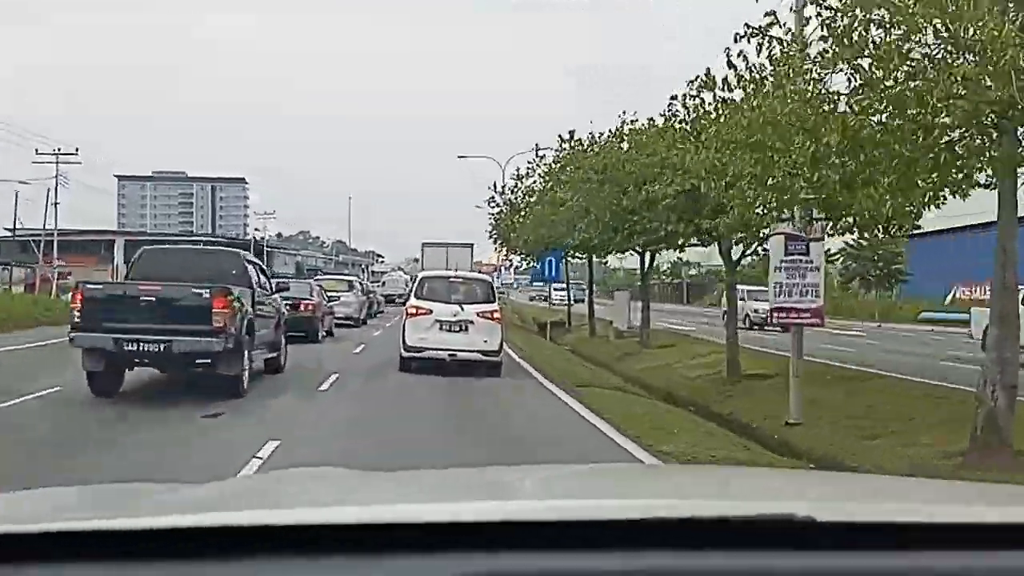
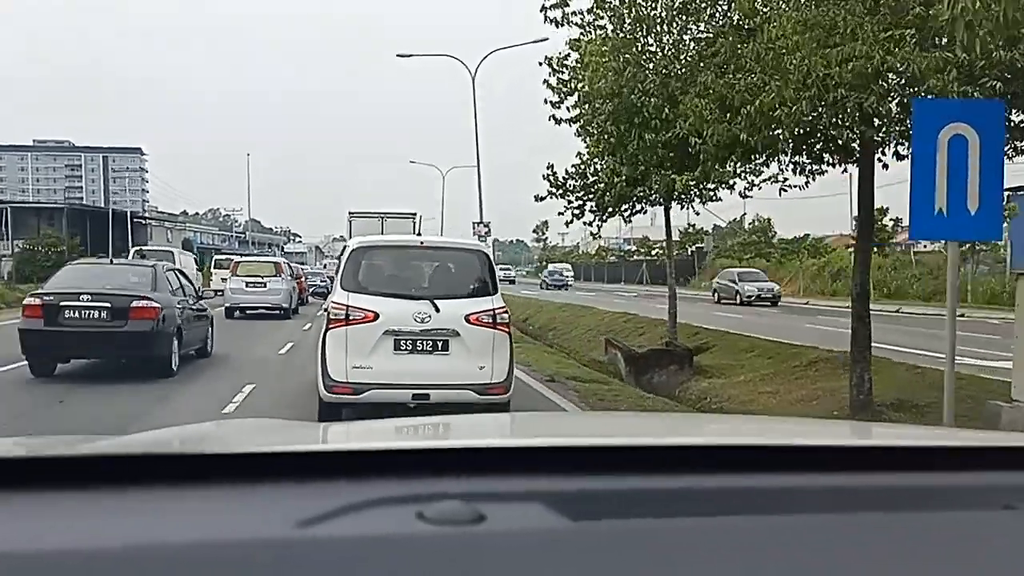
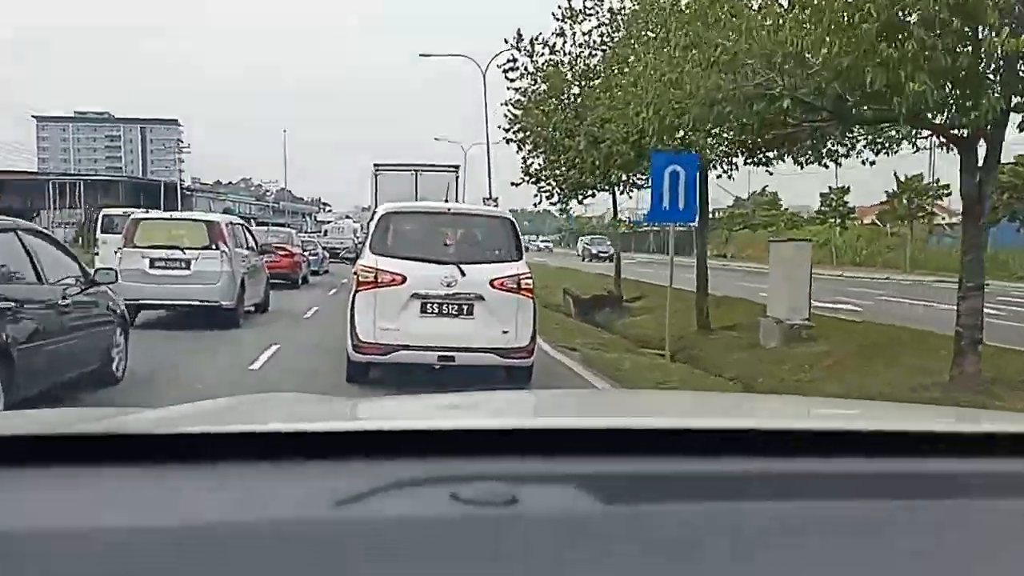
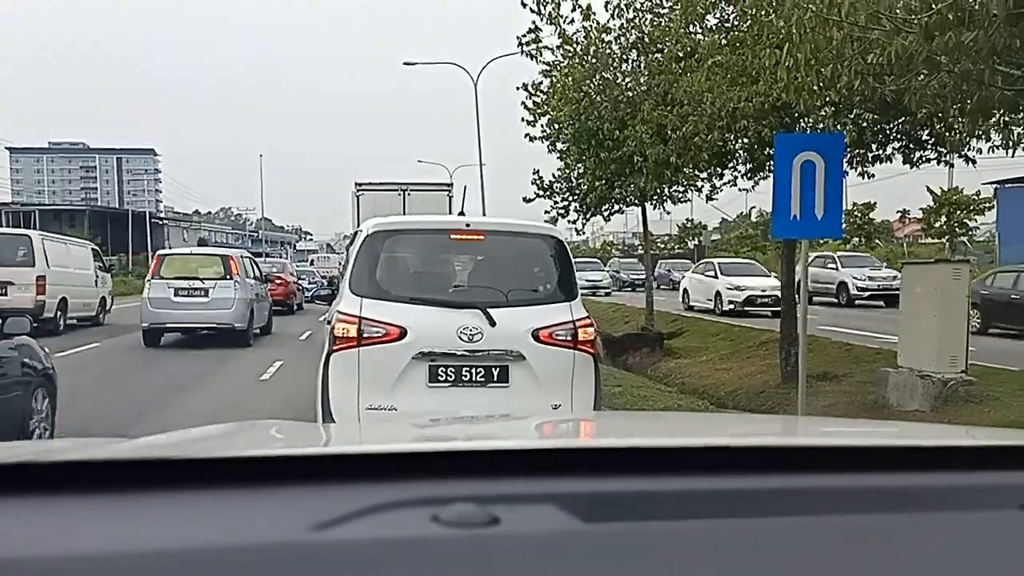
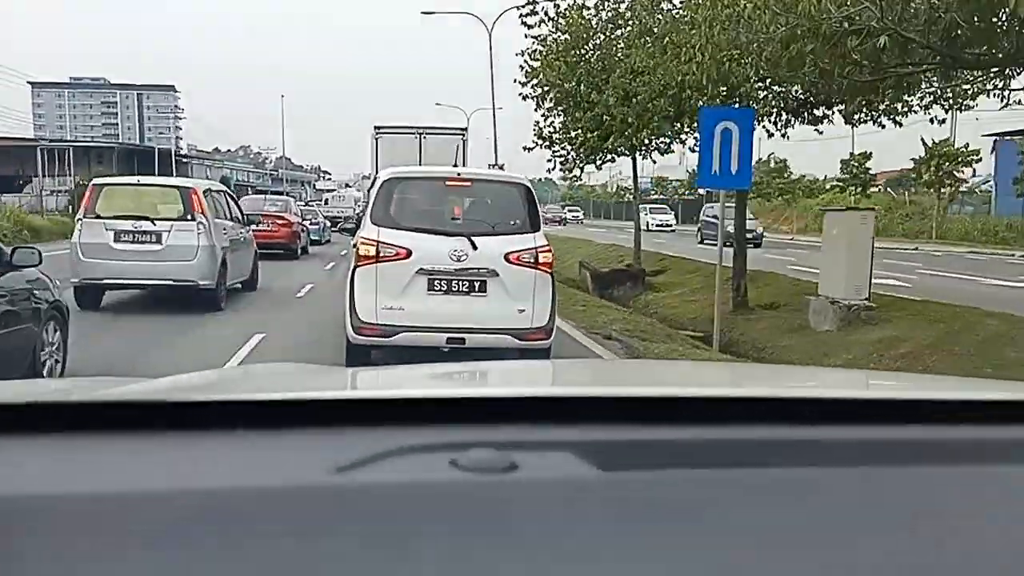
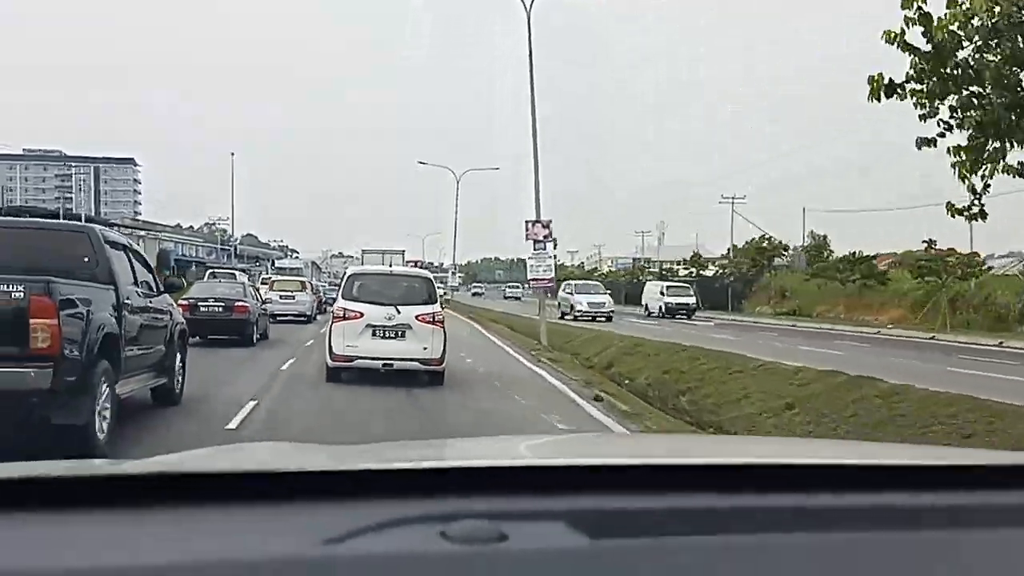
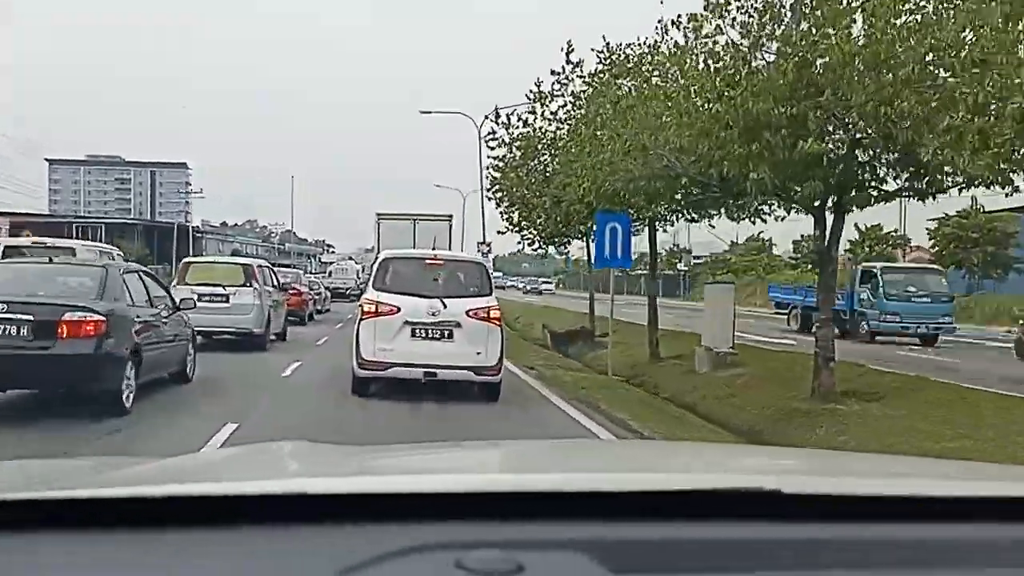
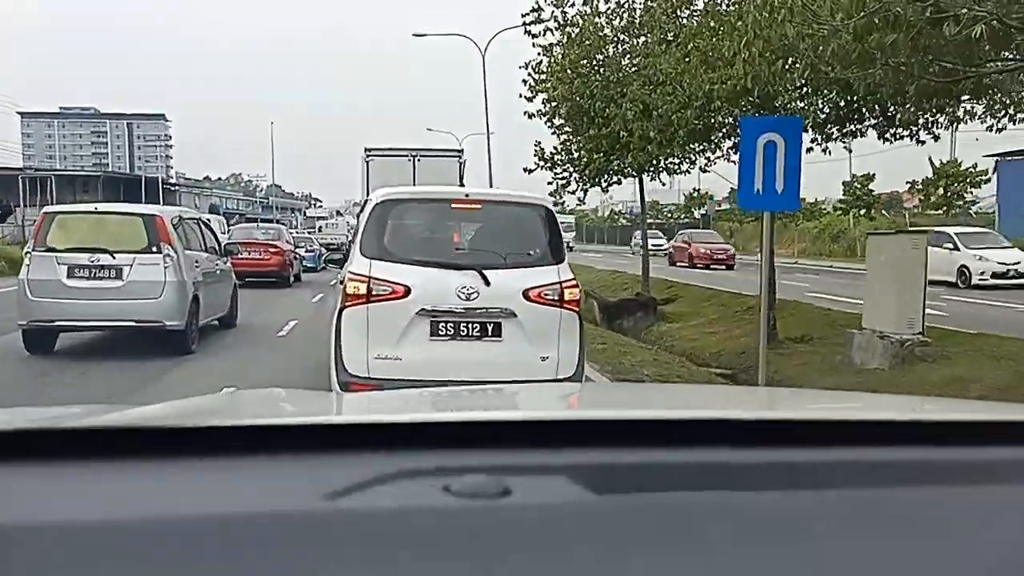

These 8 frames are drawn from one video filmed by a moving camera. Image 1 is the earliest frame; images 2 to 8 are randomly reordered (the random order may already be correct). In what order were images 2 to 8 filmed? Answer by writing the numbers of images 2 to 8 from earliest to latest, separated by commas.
7, 3, 5, 8, 4, 2, 6
